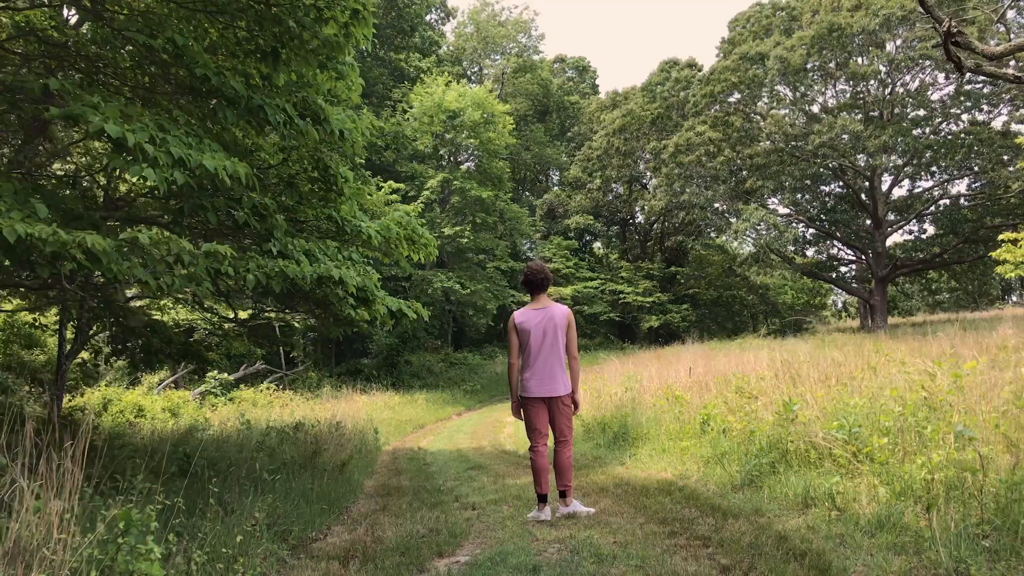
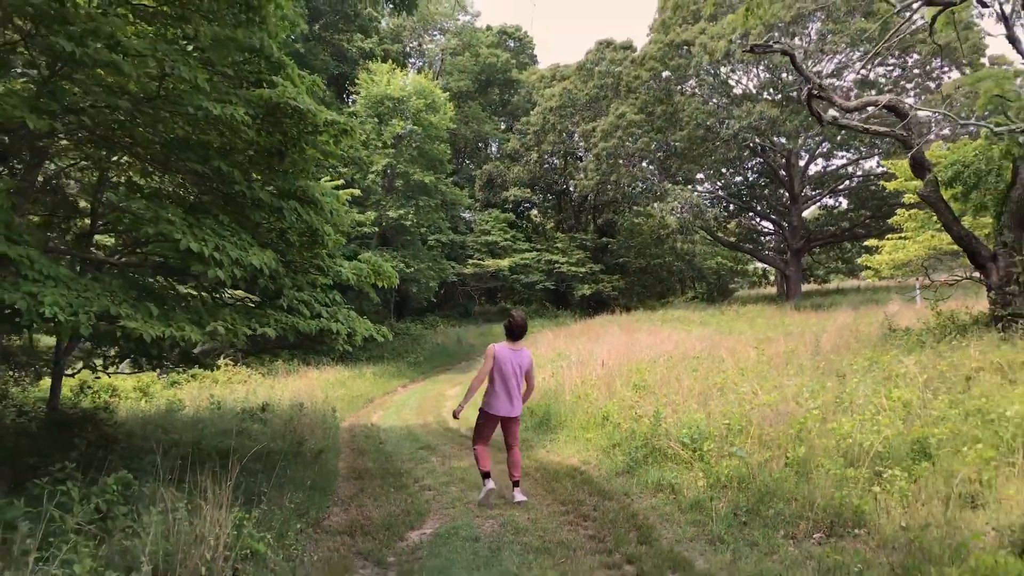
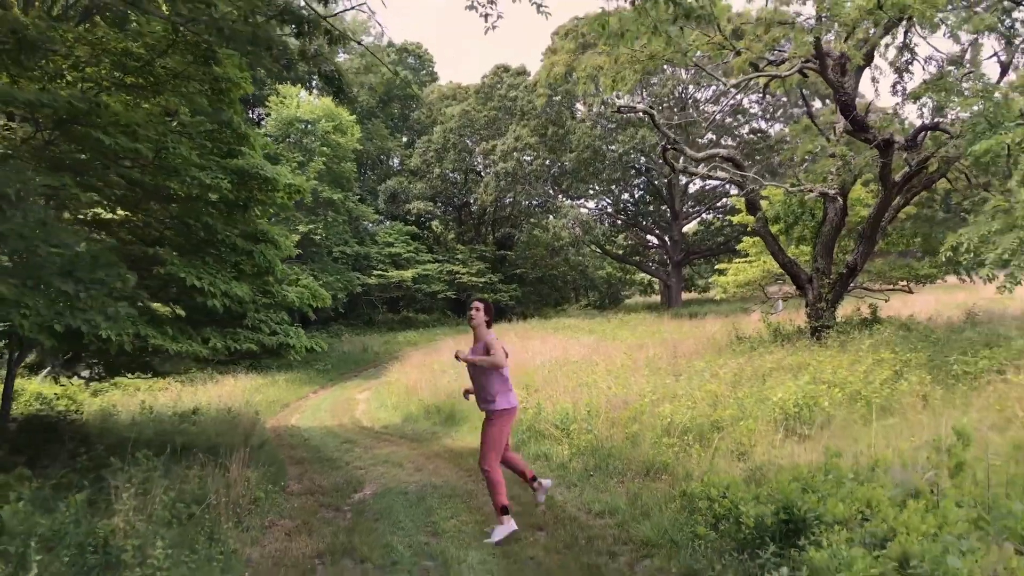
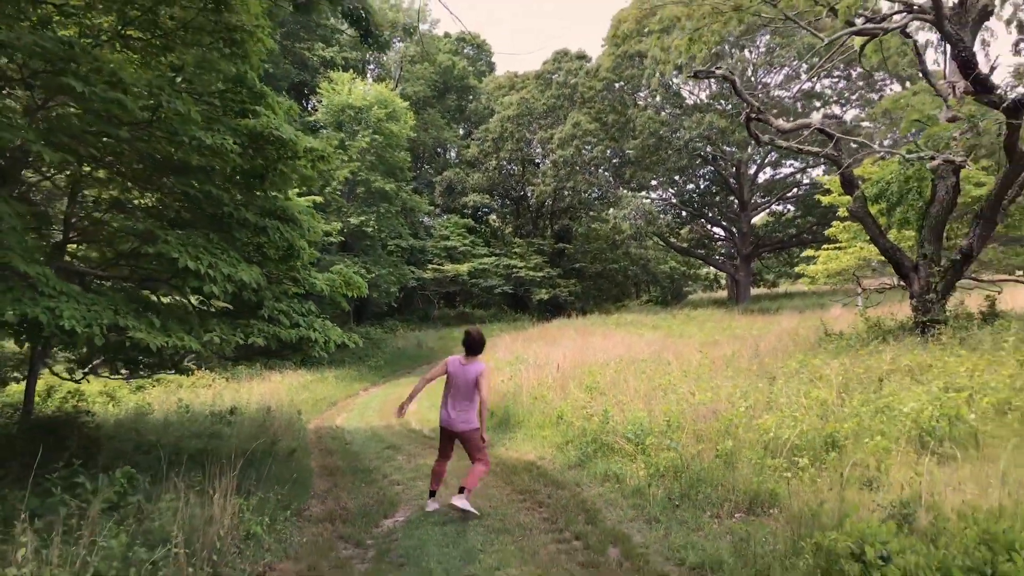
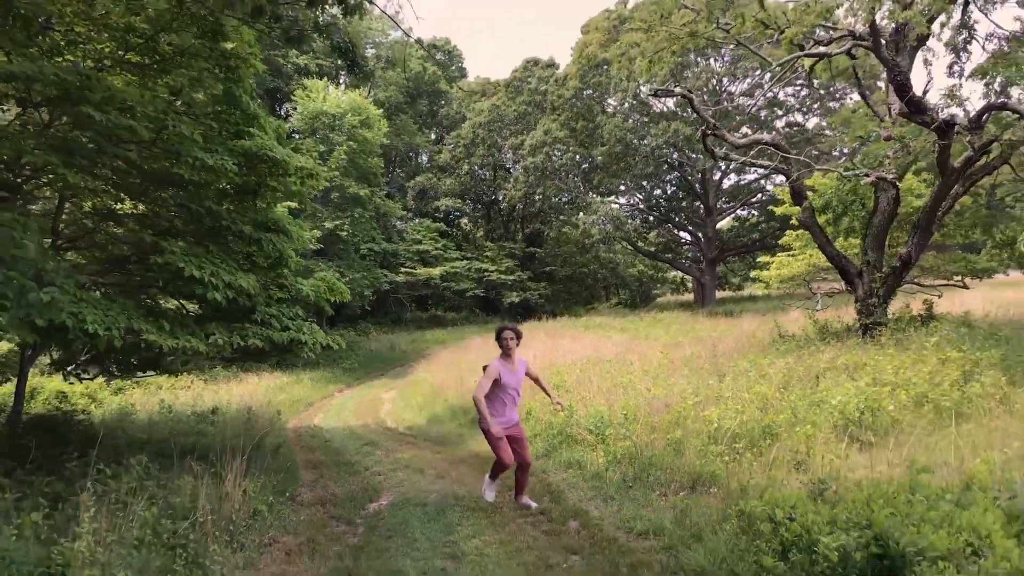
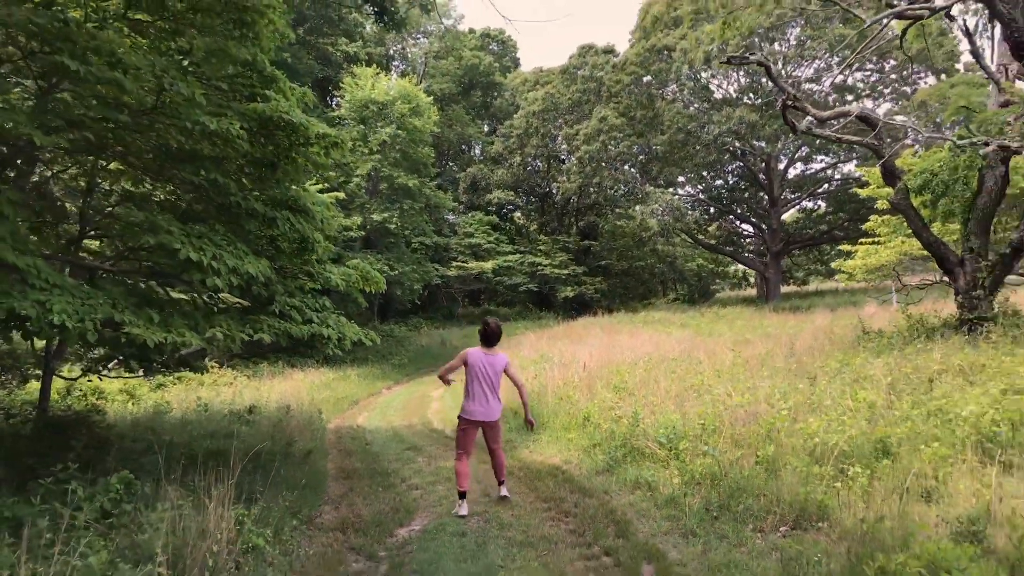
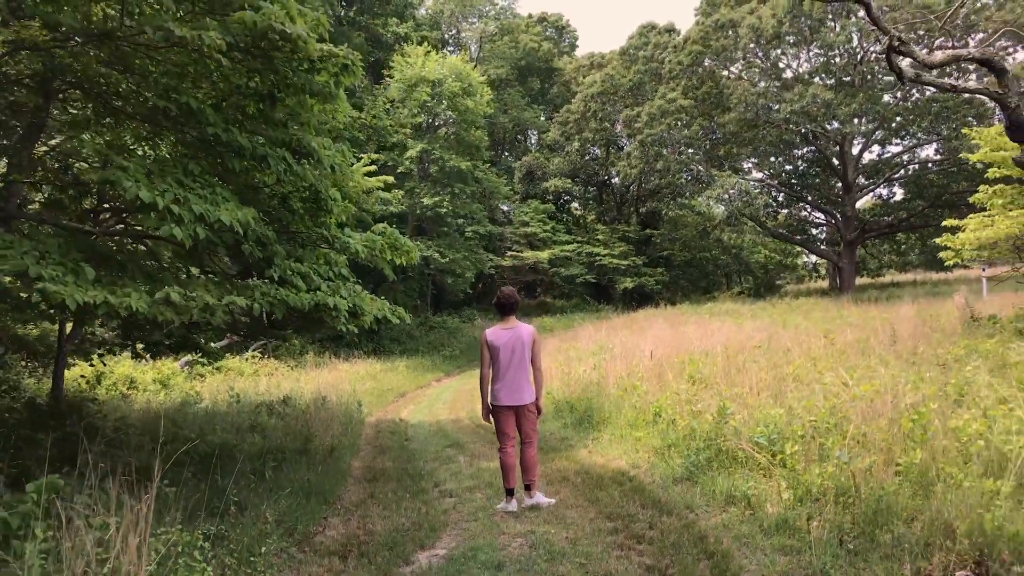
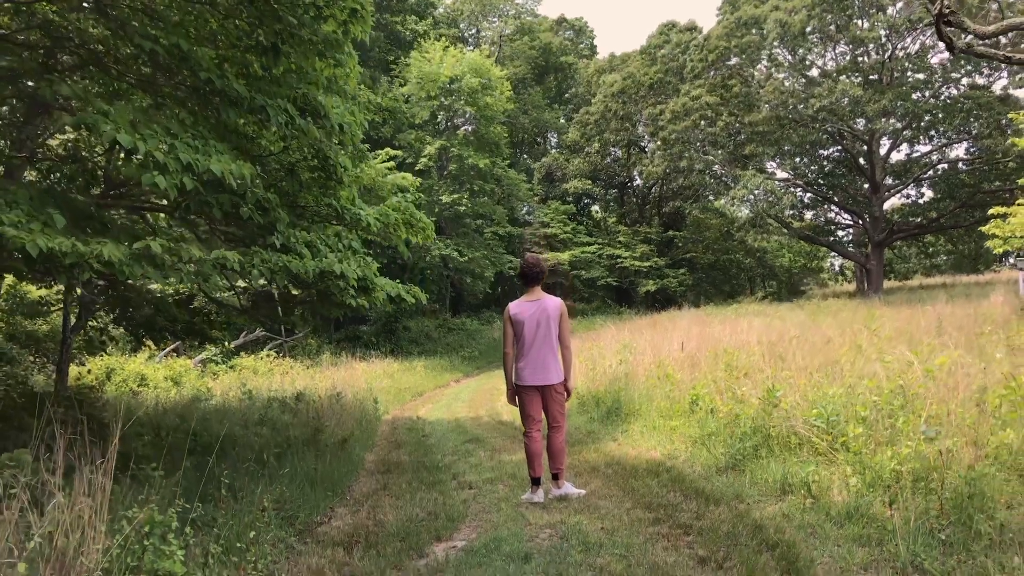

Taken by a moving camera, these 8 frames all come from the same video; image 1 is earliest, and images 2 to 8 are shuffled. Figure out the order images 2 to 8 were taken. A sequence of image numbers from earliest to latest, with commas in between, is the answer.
8, 7, 2, 6, 4, 5, 3
